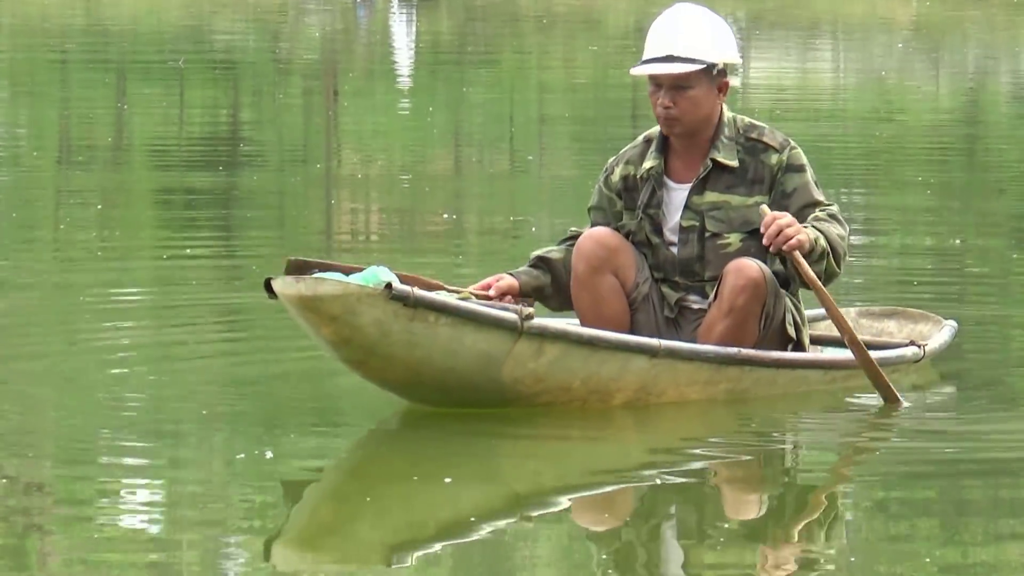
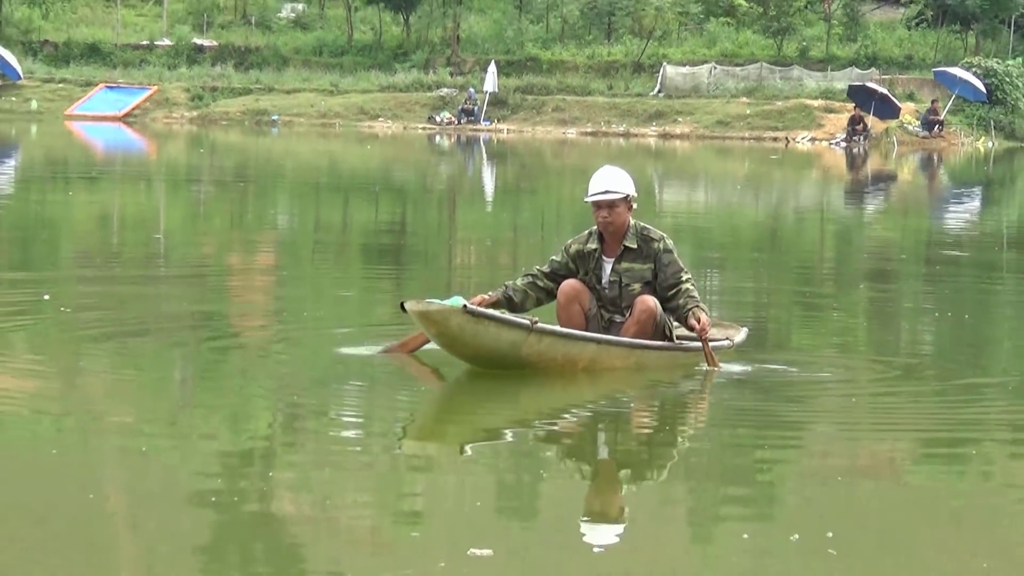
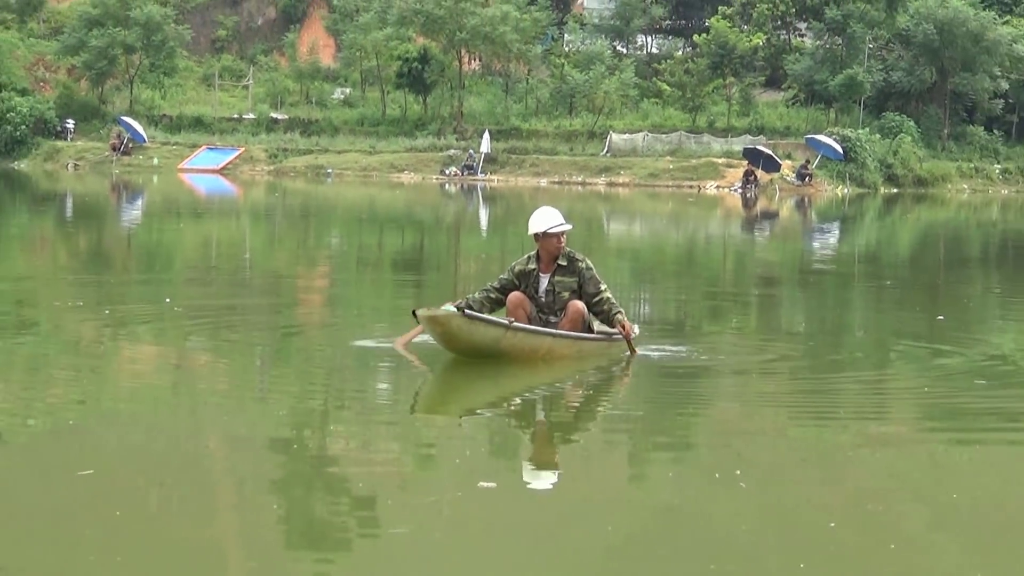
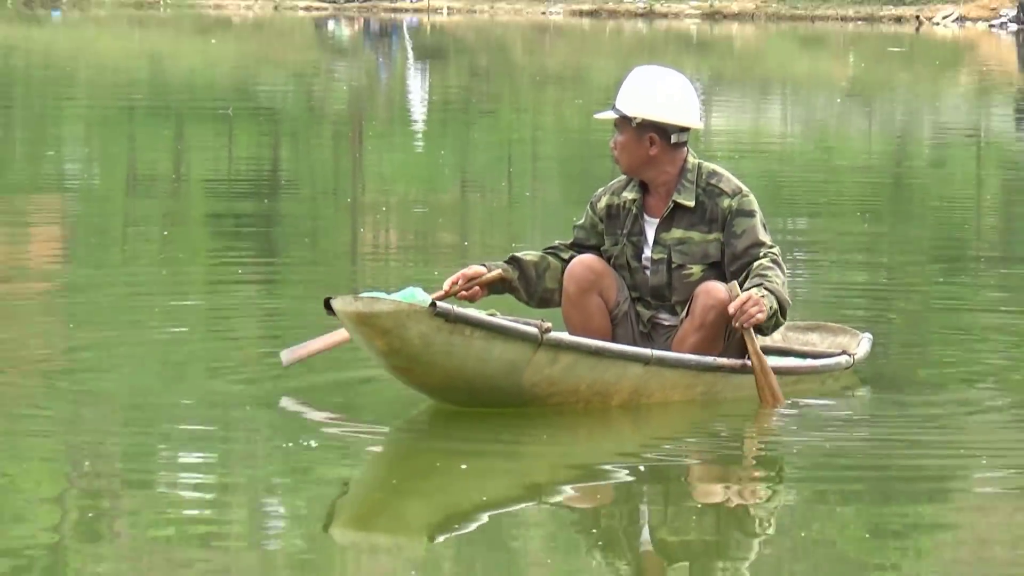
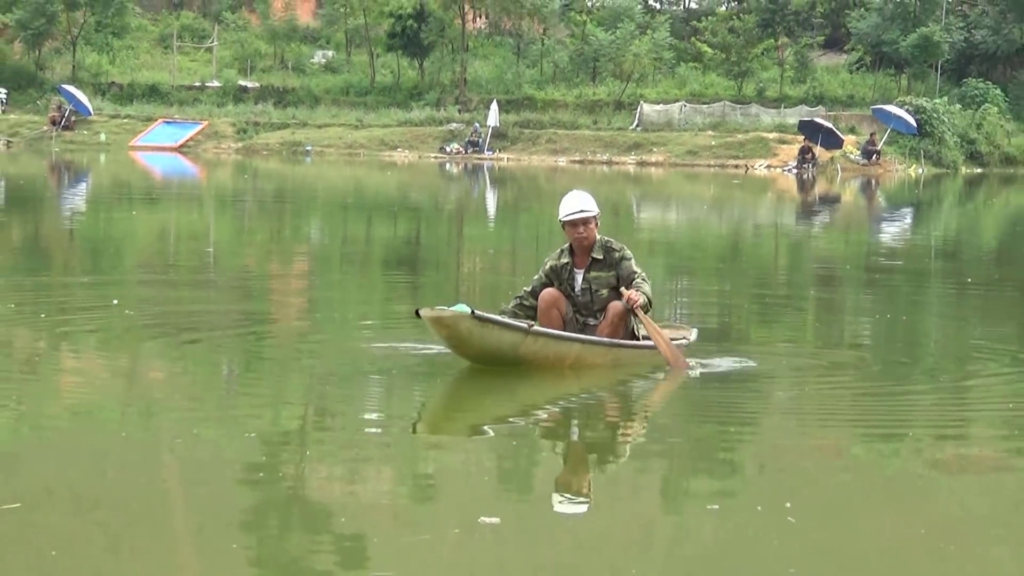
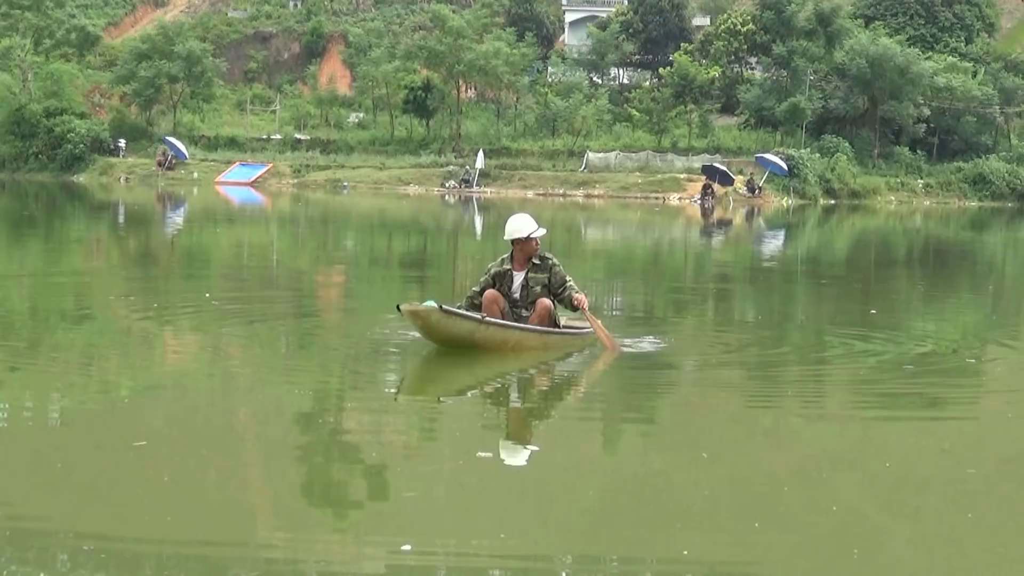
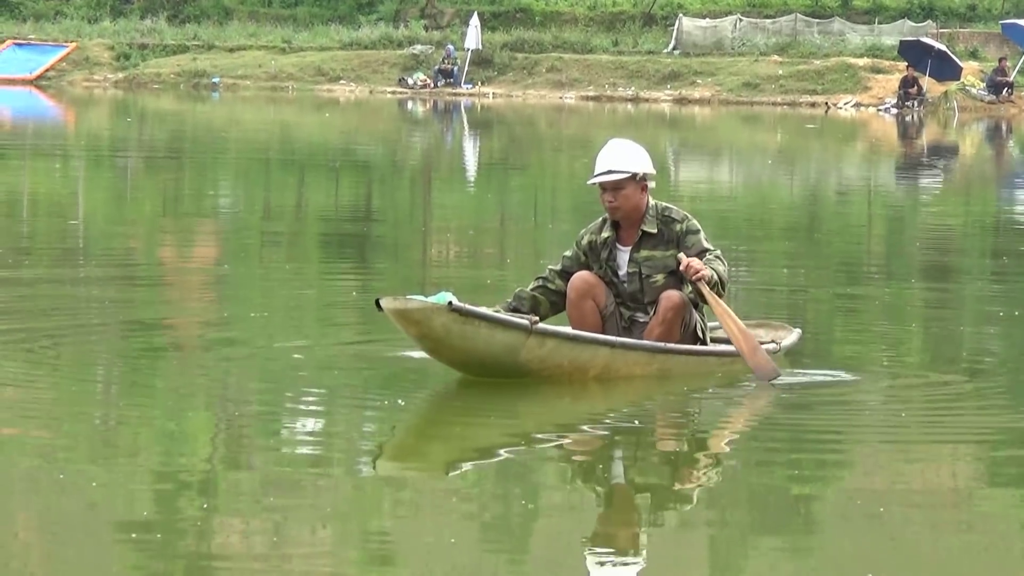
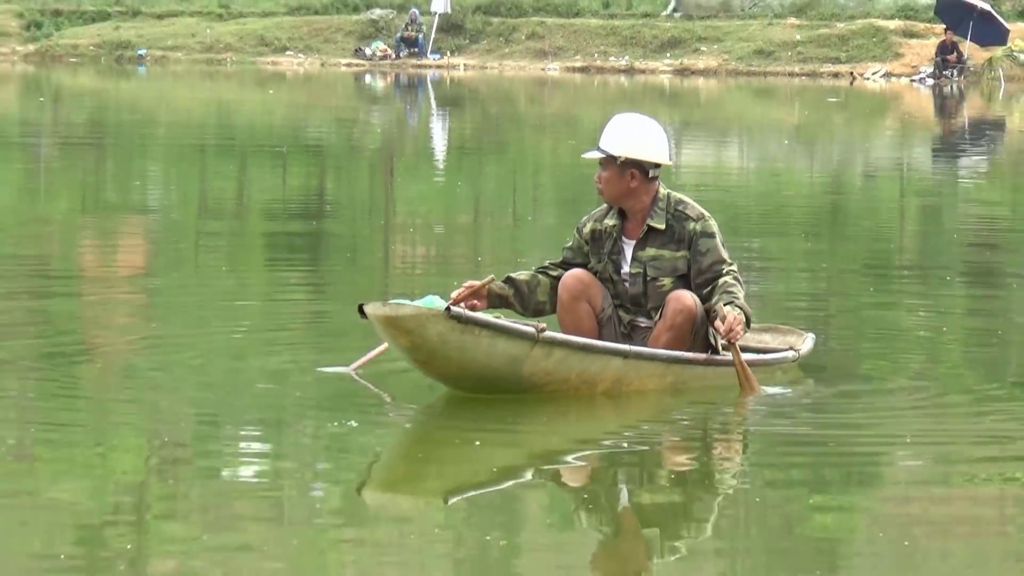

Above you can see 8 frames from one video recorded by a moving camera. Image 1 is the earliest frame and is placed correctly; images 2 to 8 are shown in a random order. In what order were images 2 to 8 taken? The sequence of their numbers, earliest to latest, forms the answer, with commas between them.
4, 8, 7, 2, 5, 3, 6
